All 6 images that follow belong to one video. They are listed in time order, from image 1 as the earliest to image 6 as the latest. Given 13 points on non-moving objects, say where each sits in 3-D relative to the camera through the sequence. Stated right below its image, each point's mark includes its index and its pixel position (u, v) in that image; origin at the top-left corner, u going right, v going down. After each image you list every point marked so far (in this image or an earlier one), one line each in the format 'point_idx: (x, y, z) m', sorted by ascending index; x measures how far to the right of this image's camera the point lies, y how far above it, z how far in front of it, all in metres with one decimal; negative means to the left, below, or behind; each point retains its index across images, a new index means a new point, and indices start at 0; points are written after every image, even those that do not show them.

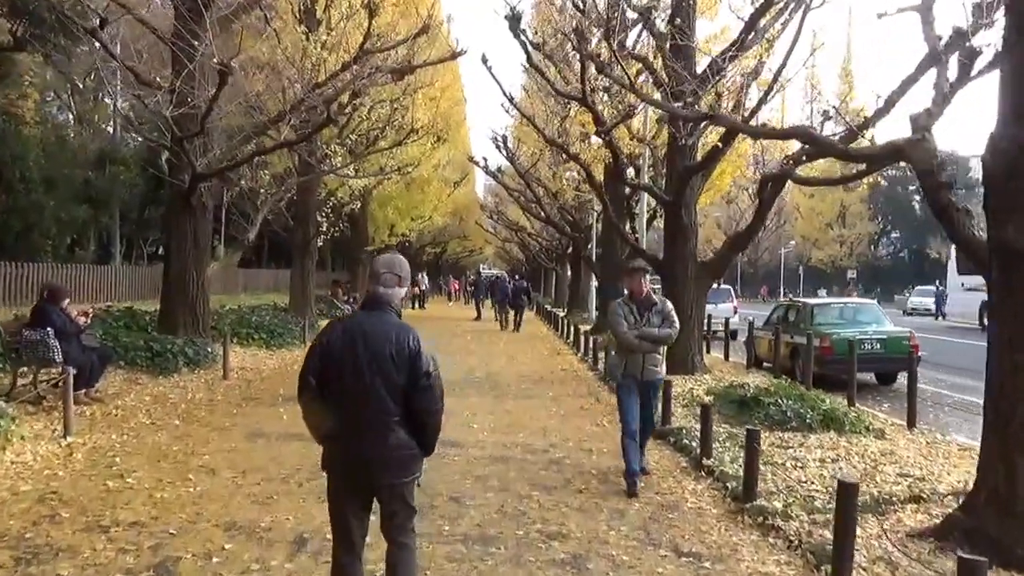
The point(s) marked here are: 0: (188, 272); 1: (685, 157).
0: (-7.6, +0.4, +15.9) m
1: (+3.9, +2.9, +15.1) m
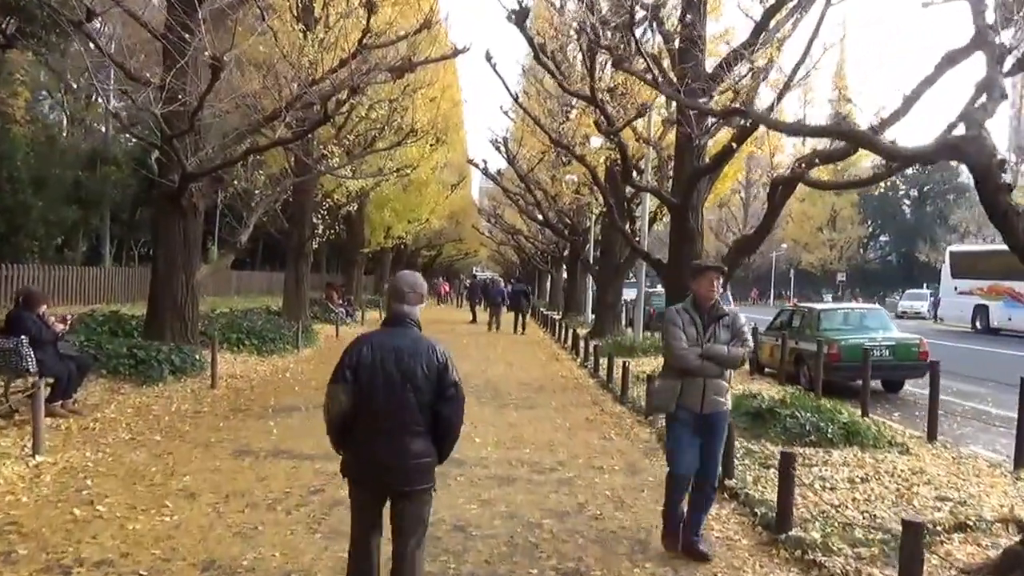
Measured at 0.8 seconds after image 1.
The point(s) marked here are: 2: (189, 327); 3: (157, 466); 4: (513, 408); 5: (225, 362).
0: (-7.6, +0.3, +15.3) m
1: (+3.9, +2.8, +14.6) m
2: (-7.4, -0.9, +15.5) m
3: (-3.9, -2.0, +7.4) m
4: (0.0, -2.1, +12.0) m
5: (-6.6, -1.7, +15.6) m
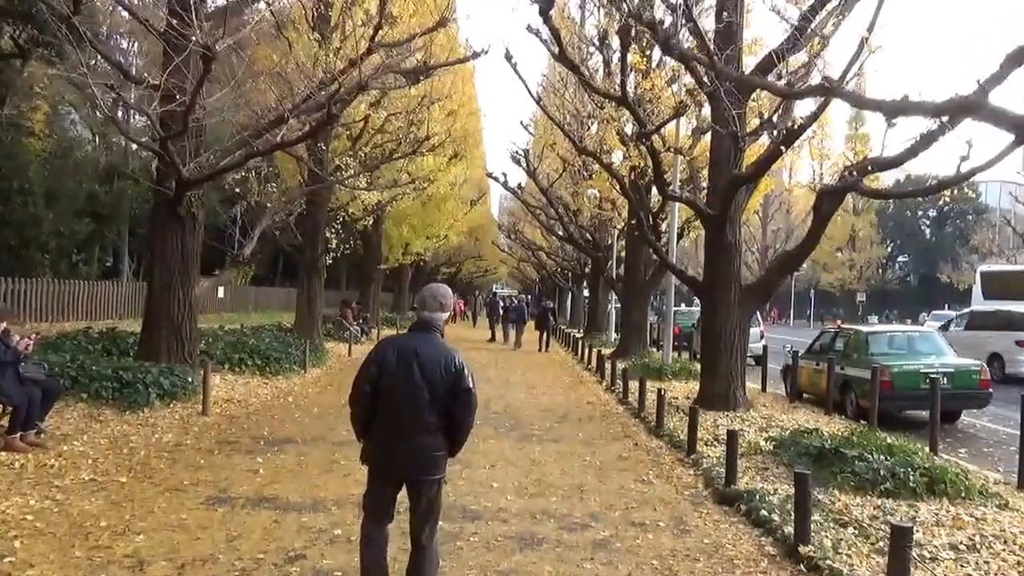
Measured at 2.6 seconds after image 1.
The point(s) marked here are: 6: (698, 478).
0: (-7.2, 0.0, +14.3) m
1: (+4.3, +2.4, +13.4) m
2: (-7.0, -1.3, +14.4) m
3: (-3.7, -2.1, +6.2) m
4: (+0.3, -2.4, +10.7) m
5: (-6.2, -2.1, +14.5) m
6: (+2.4, -2.4, +8.6) m
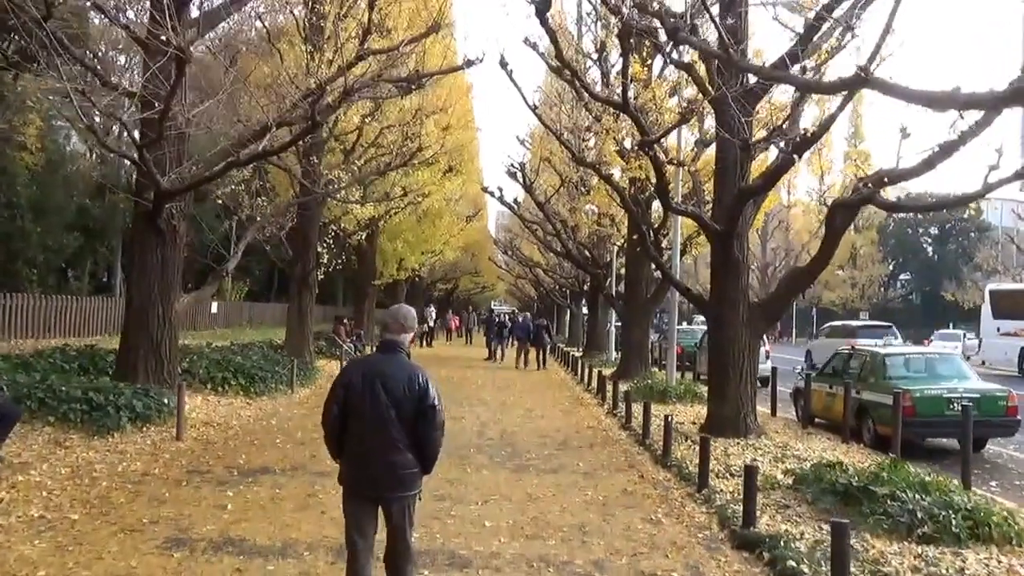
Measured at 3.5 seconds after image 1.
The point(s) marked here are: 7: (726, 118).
0: (-7.2, -0.4, +13.5) m
1: (+4.3, +2.1, +12.7) m
2: (-7.0, -1.6, +13.7) m
3: (-3.8, -2.3, +5.4) m
4: (+0.3, -2.7, +9.9) m
5: (-6.3, -2.4, +13.7) m
6: (+2.3, -2.6, +7.8) m
7: (+4.1, +3.3, +12.3) m
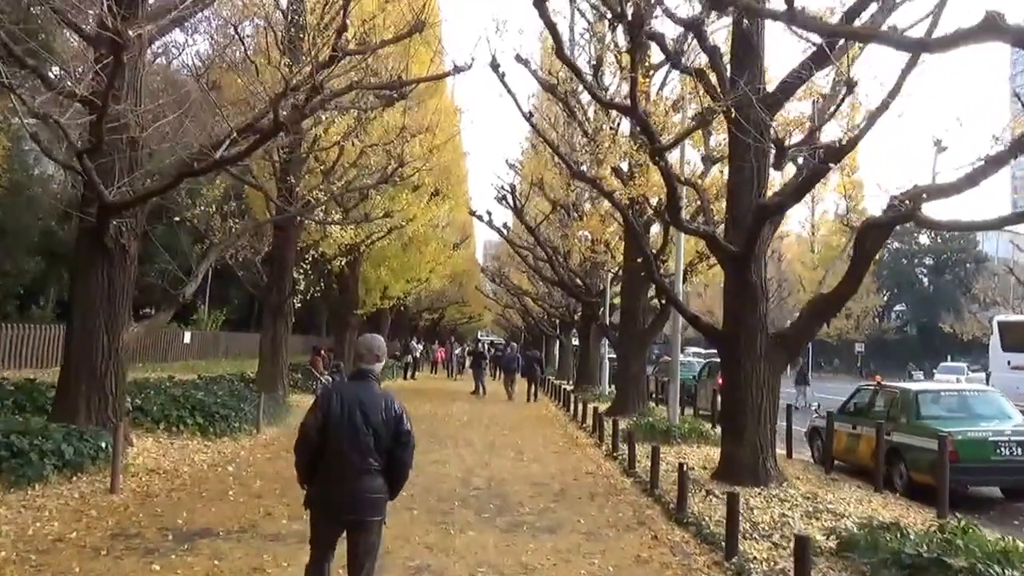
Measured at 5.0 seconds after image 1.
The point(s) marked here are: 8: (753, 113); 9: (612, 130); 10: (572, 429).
0: (-7.4, -0.8, +12.0) m
1: (+4.1, +1.6, +11.5) m
2: (-7.2, -2.1, +12.0) m
3: (-3.8, -2.4, +3.9) m
4: (+0.2, -3.0, +8.4) m
5: (-6.5, -2.9, +12.1) m
6: (+2.2, -2.9, +6.3) m
7: (+4.0, +2.8, +11.2) m
8: (+4.0, +2.9, +11.1) m
9: (+2.7, +4.2, +18.1) m
10: (+1.7, -4.0, +19.2) m
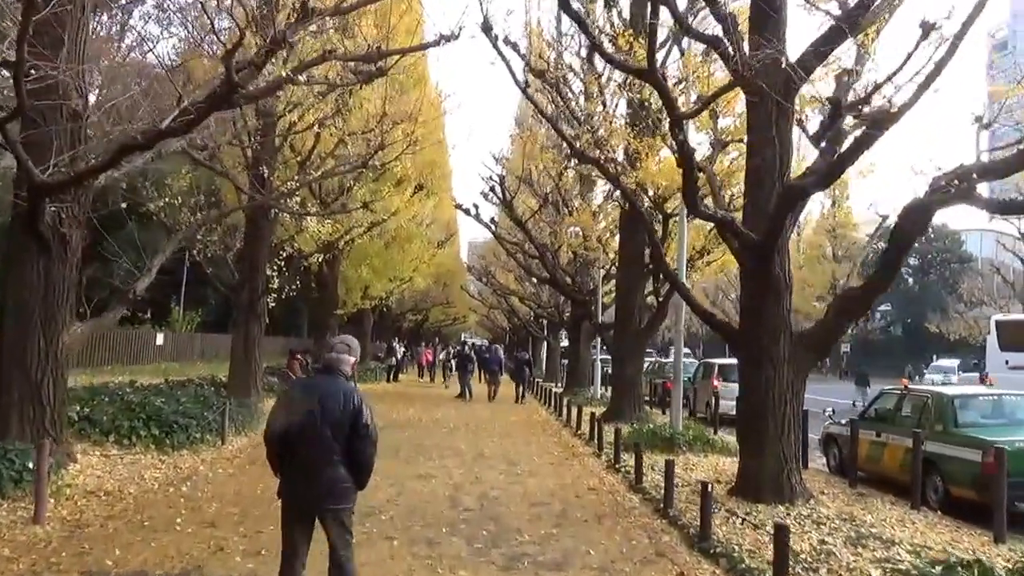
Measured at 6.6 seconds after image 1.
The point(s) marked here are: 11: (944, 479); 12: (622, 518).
0: (-7.5, -0.8, +10.5) m
1: (+4.1, +1.7, +10.3) m
2: (-7.3, -2.0, +10.6) m
3: (-3.7, -2.3, +2.4) m
4: (+0.2, -2.9, +7.1) m
5: (-6.6, -2.8, +10.6) m
6: (+2.3, -2.8, +5.1) m
7: (+3.9, +2.9, +10.0) m
8: (+3.9, +3.0, +9.9) m
9: (+2.4, +4.3, +16.9) m
10: (+1.5, -4.0, +17.9) m
11: (+6.6, -2.9, +10.3) m
12: (+1.5, -3.2, +9.2) m
